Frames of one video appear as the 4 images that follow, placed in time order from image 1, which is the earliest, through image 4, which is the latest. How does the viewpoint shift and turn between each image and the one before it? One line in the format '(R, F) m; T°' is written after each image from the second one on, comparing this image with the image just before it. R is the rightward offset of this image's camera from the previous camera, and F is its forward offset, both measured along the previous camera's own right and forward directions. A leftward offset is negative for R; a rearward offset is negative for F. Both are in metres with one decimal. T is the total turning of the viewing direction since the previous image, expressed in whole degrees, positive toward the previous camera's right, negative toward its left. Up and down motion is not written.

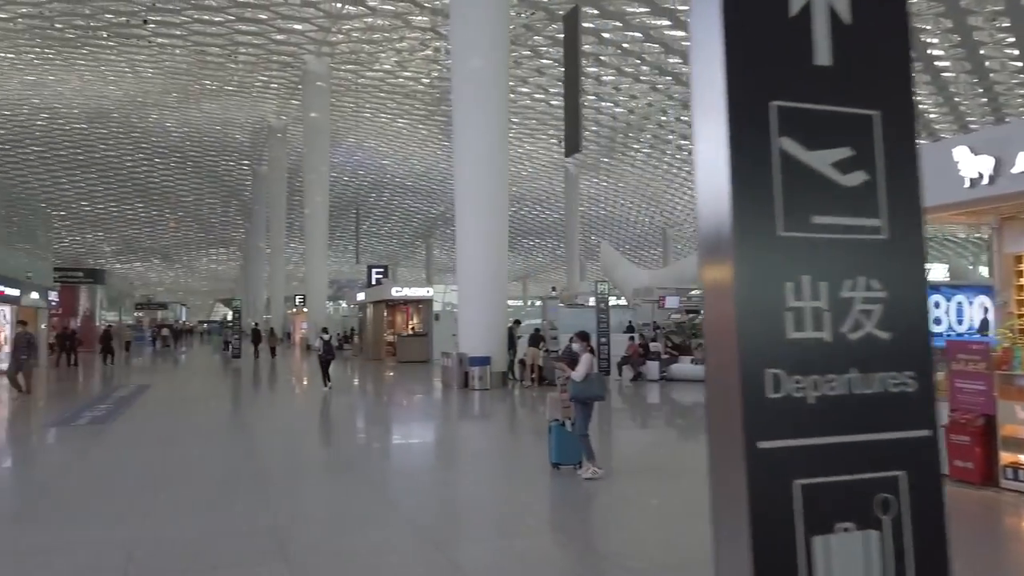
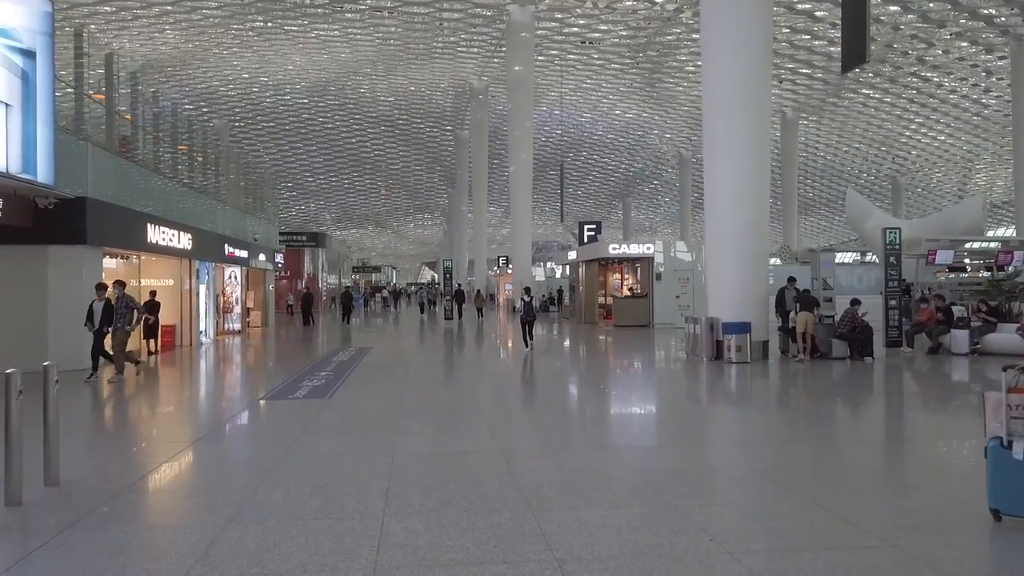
(-0.9, +1.8) m; -15°
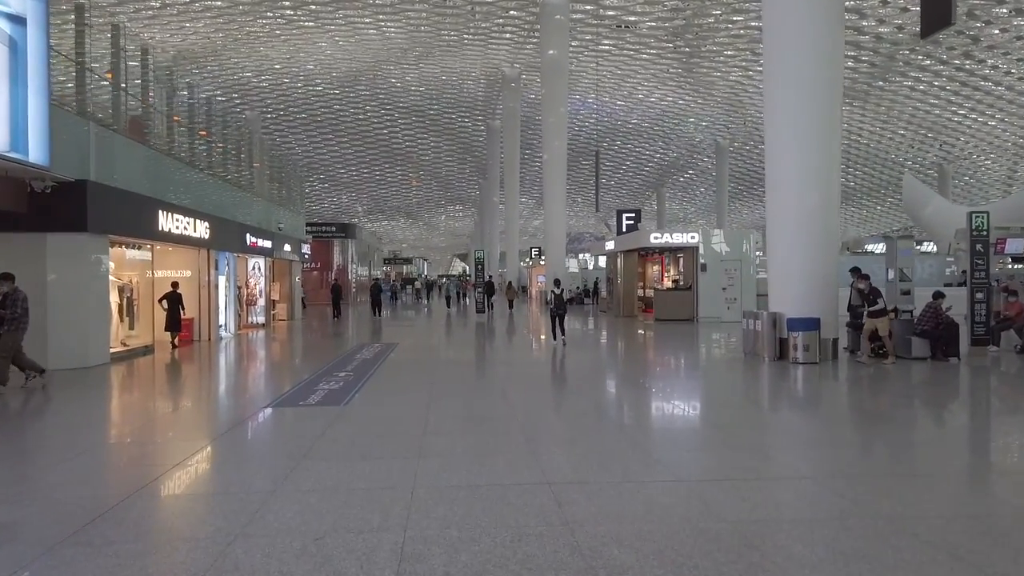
(-0.1, +1.0) m; -2°
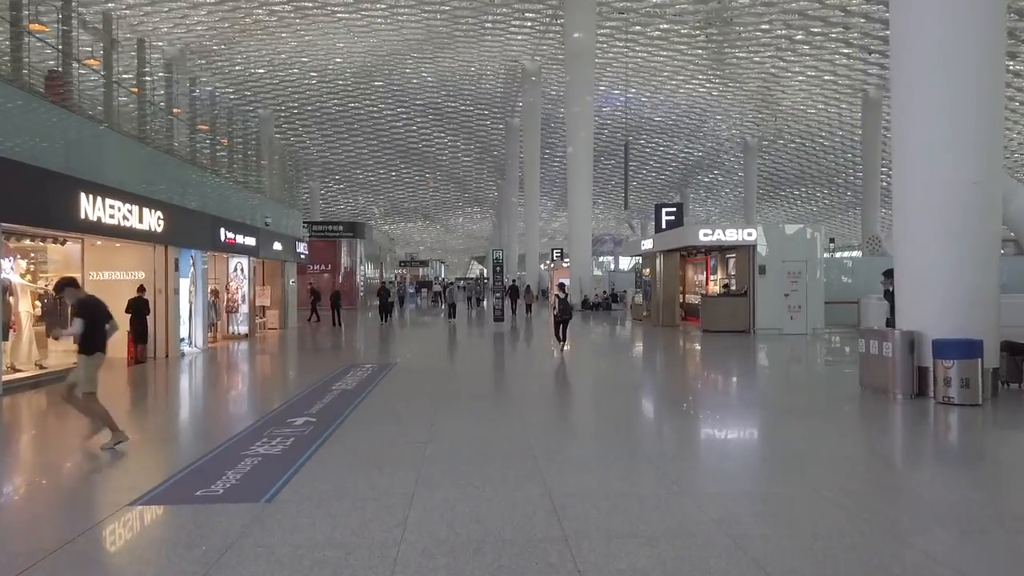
(-0.1, +2.5) m; -1°
